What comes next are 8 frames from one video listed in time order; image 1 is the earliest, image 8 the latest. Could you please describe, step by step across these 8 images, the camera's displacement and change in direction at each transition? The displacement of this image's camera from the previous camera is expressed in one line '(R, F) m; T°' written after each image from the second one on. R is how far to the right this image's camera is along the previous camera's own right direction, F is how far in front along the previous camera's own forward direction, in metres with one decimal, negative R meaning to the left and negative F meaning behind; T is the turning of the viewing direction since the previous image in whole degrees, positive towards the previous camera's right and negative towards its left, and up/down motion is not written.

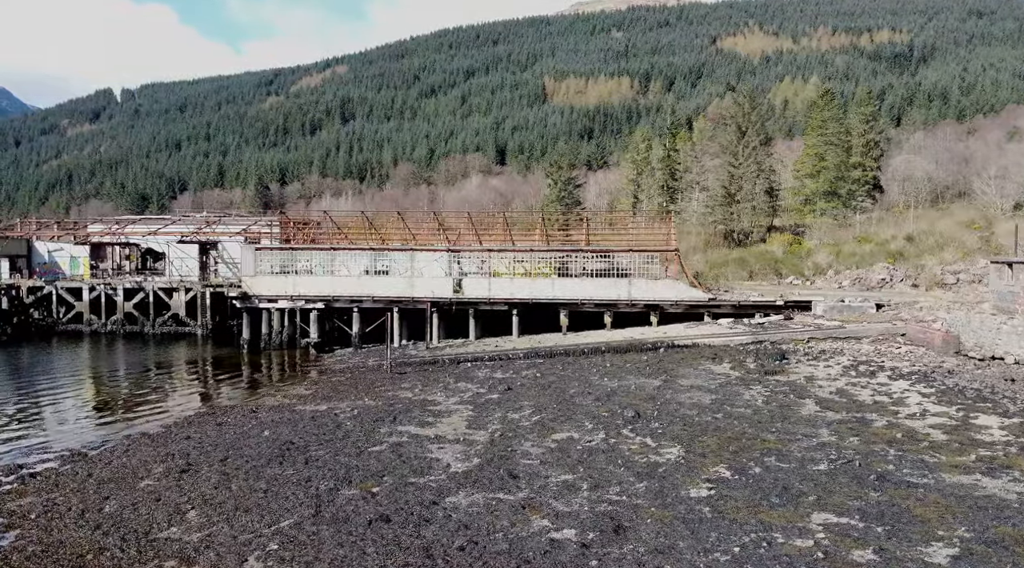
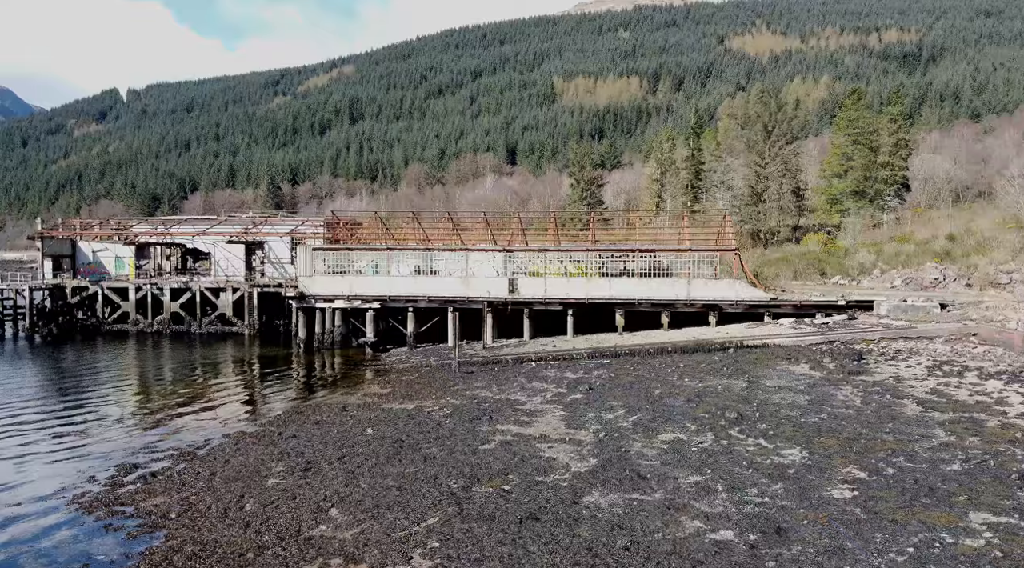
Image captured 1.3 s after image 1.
(-2.0, 0.0) m; 0°
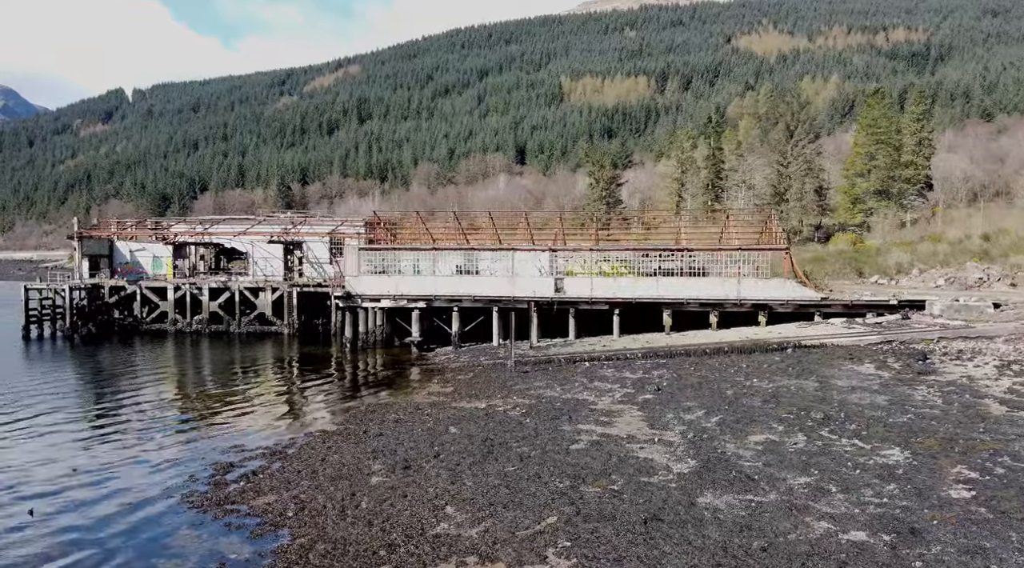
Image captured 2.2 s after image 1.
(-1.6, 0.0) m; 0°
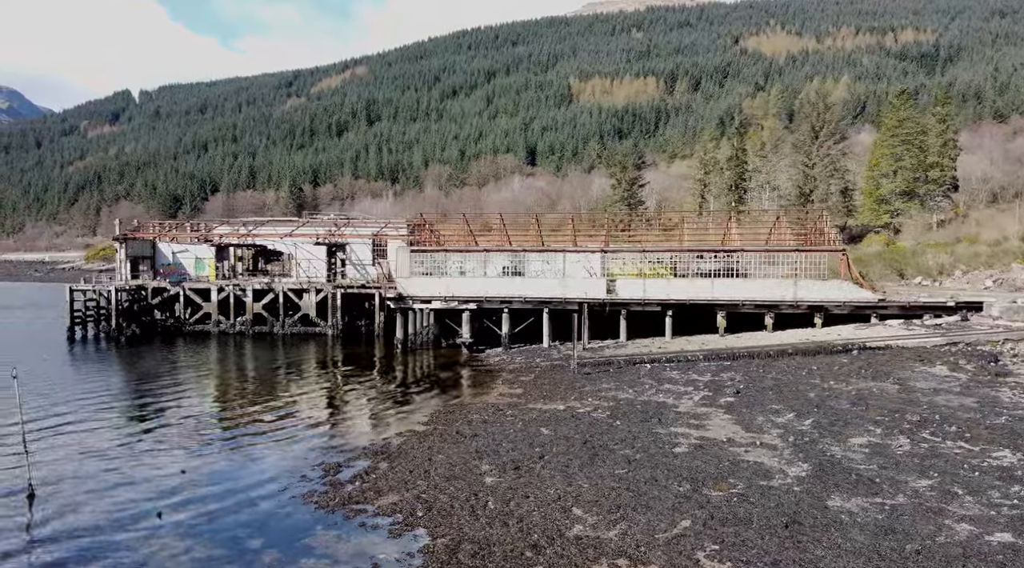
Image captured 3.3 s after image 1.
(-1.8, 0.0) m; 0°
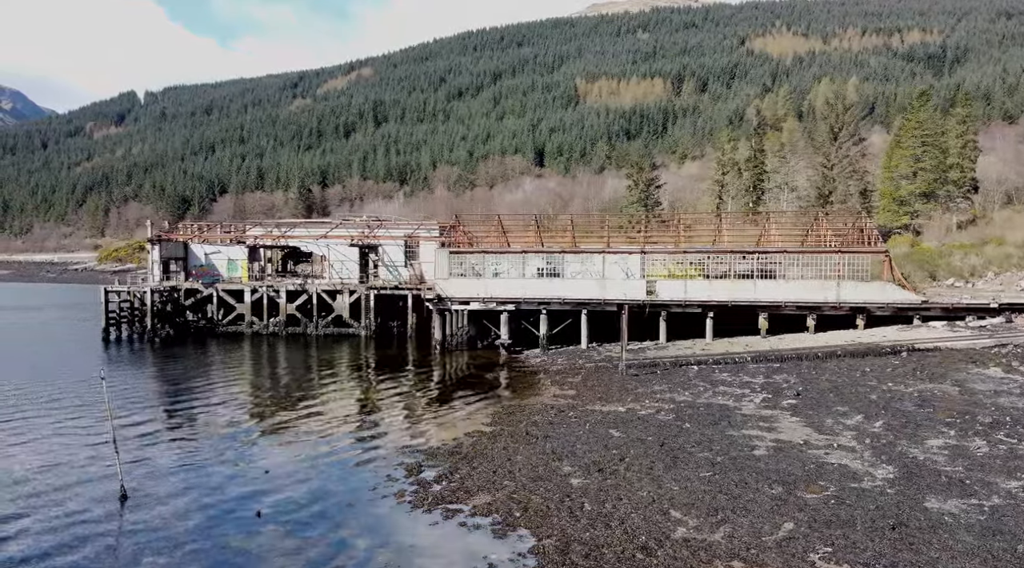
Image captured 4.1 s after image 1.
(-1.4, 0.0) m; 0°
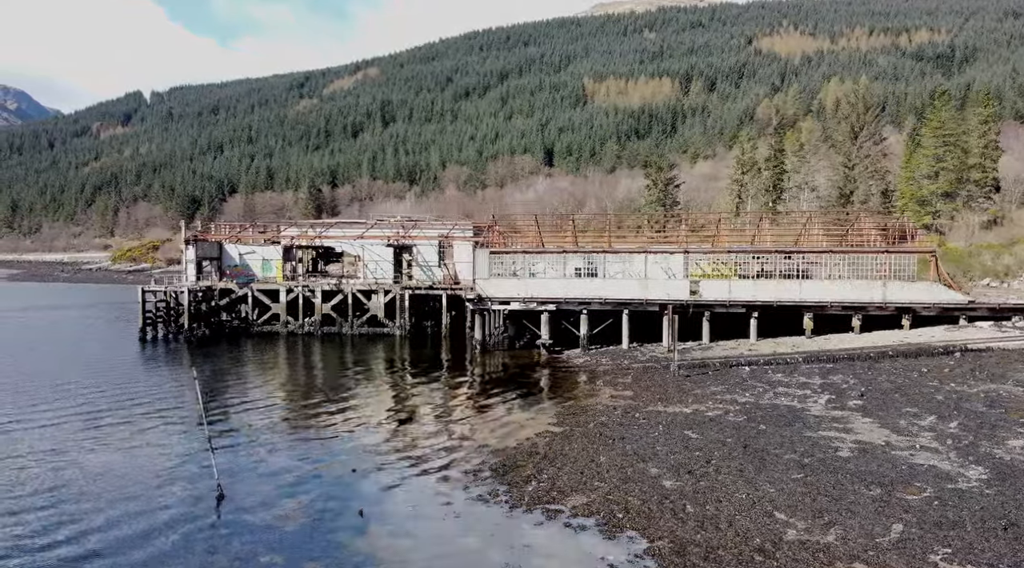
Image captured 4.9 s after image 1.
(-1.5, 0.0) m; 0°
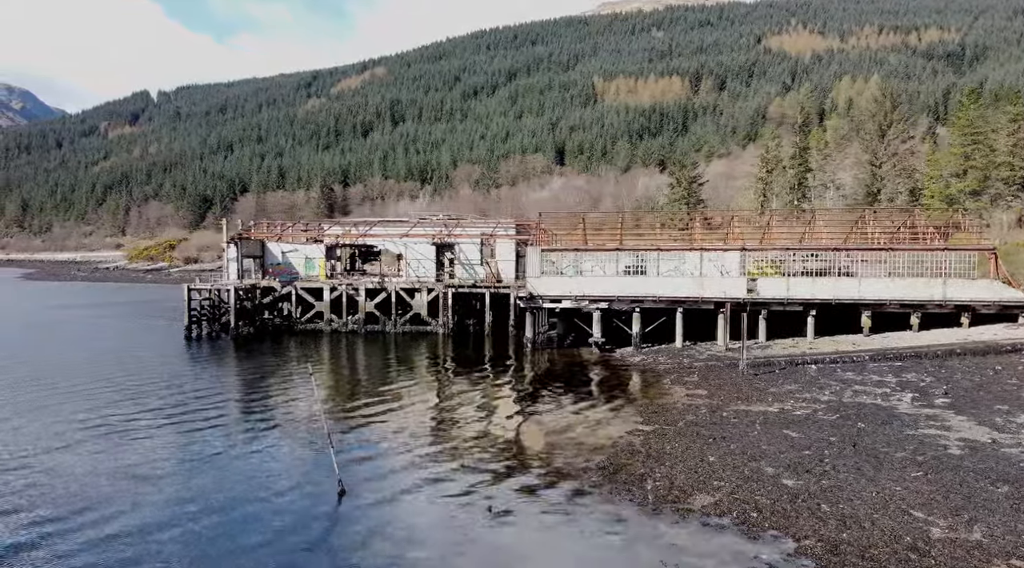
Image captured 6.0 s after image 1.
(-1.9, +0.1) m; 0°
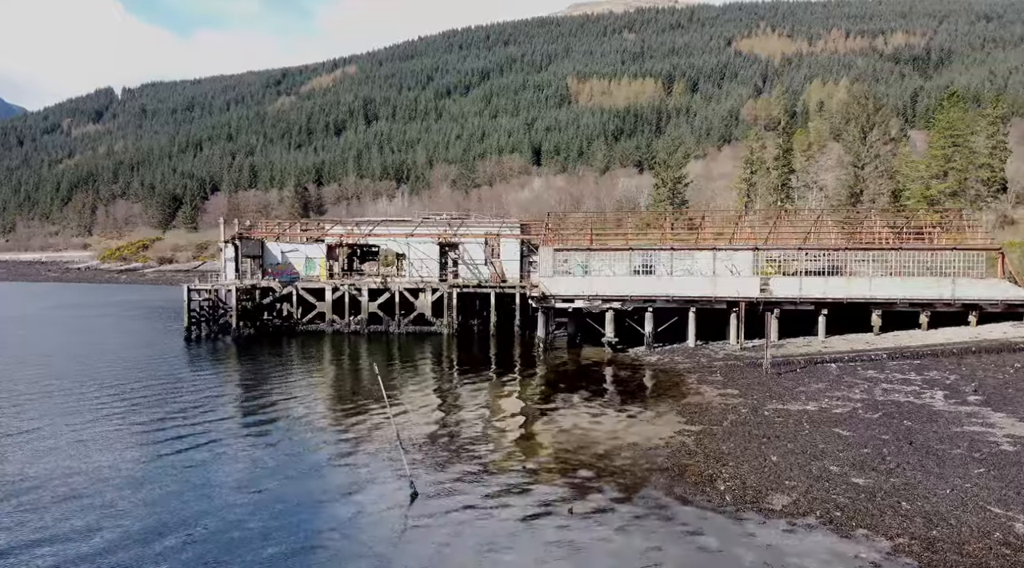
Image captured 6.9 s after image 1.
(-1.6, +0.2) m; +2°
